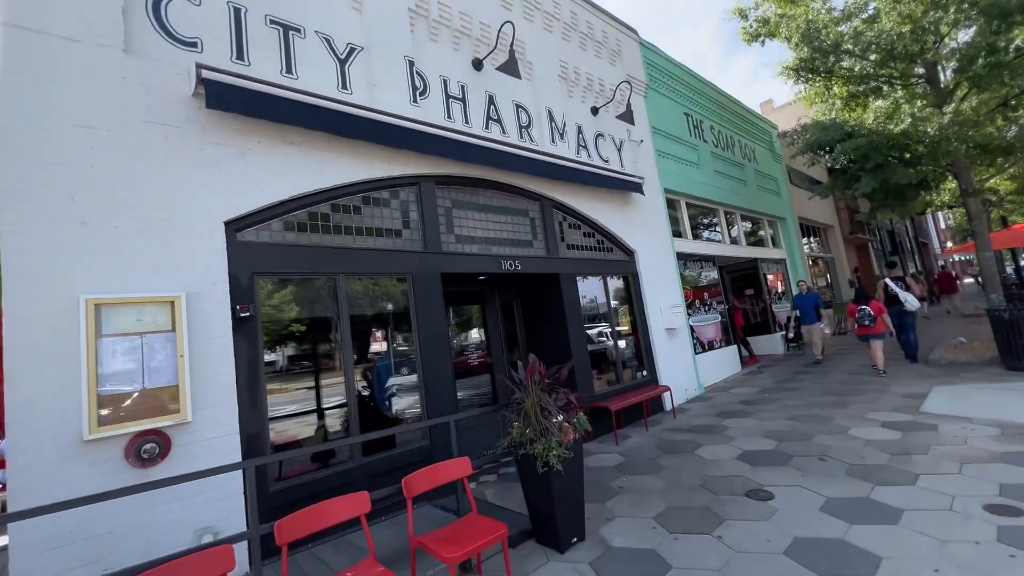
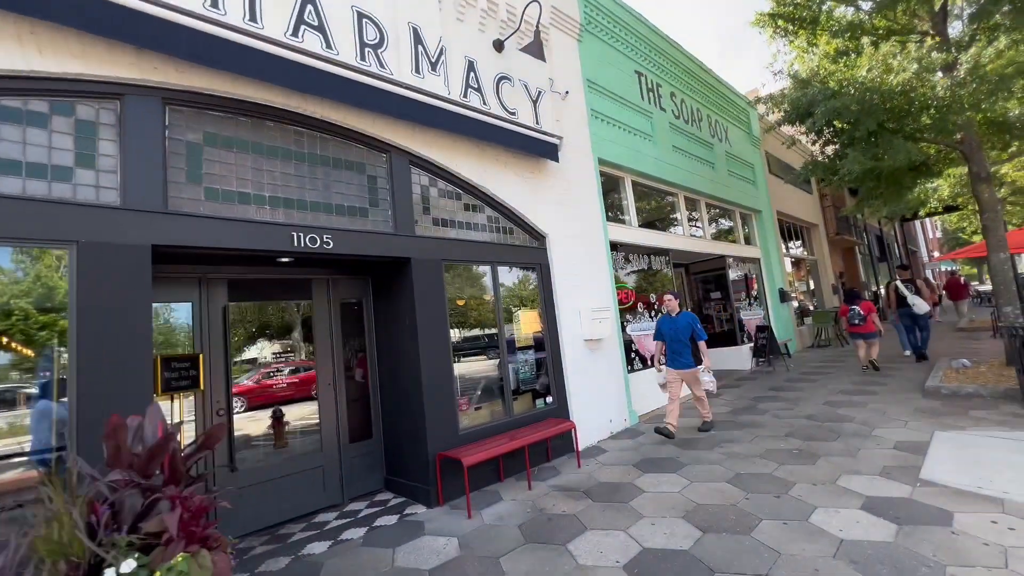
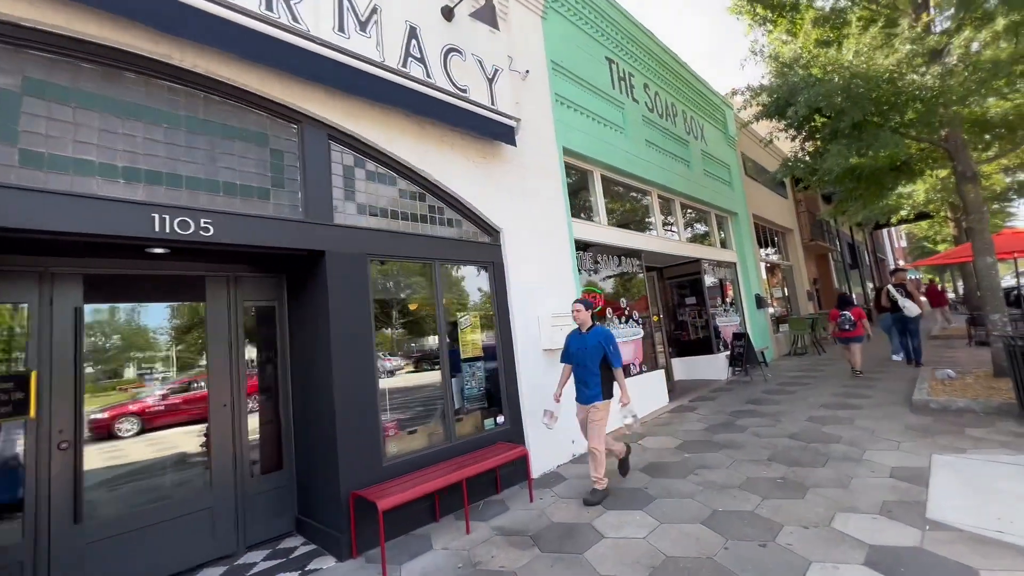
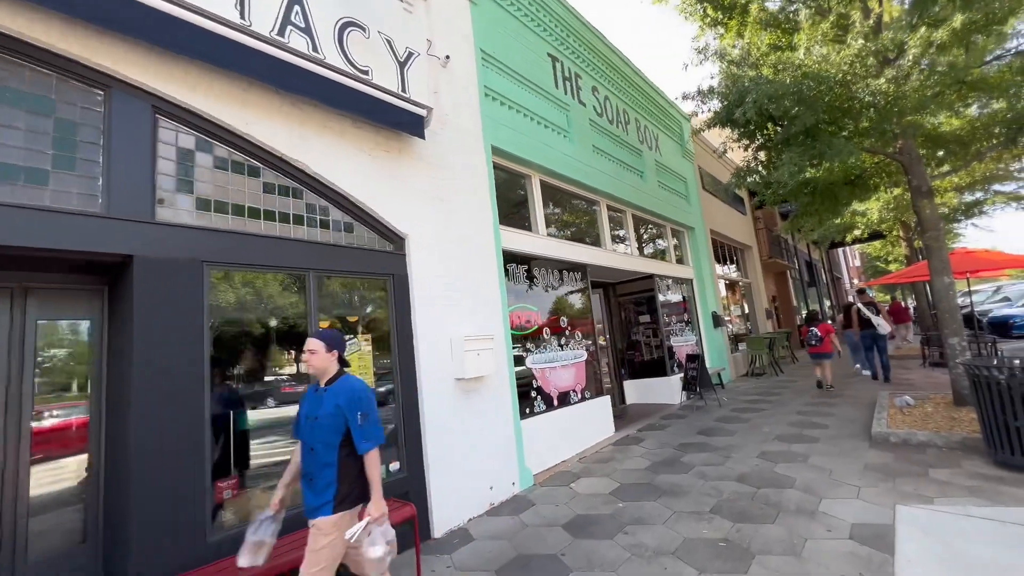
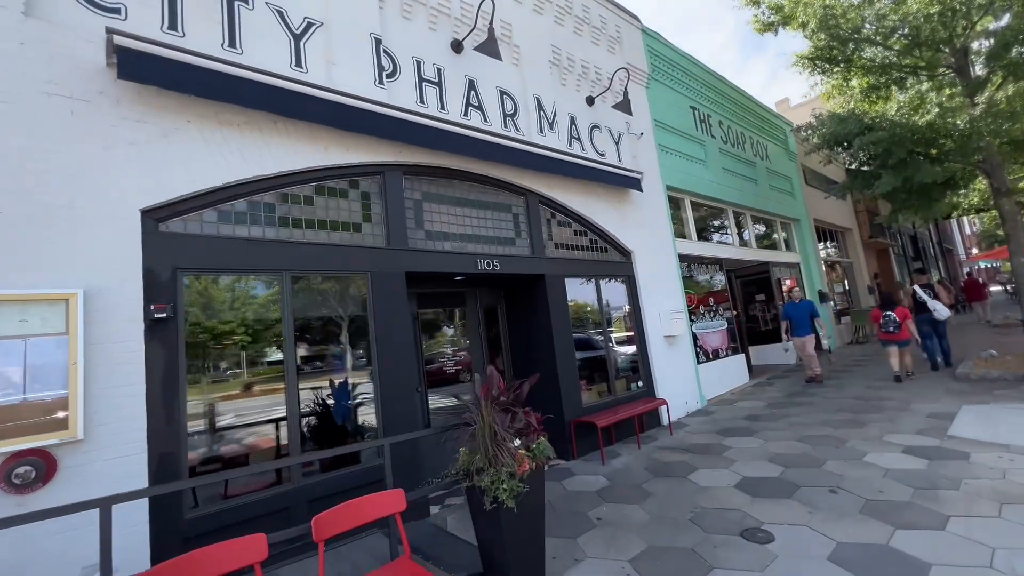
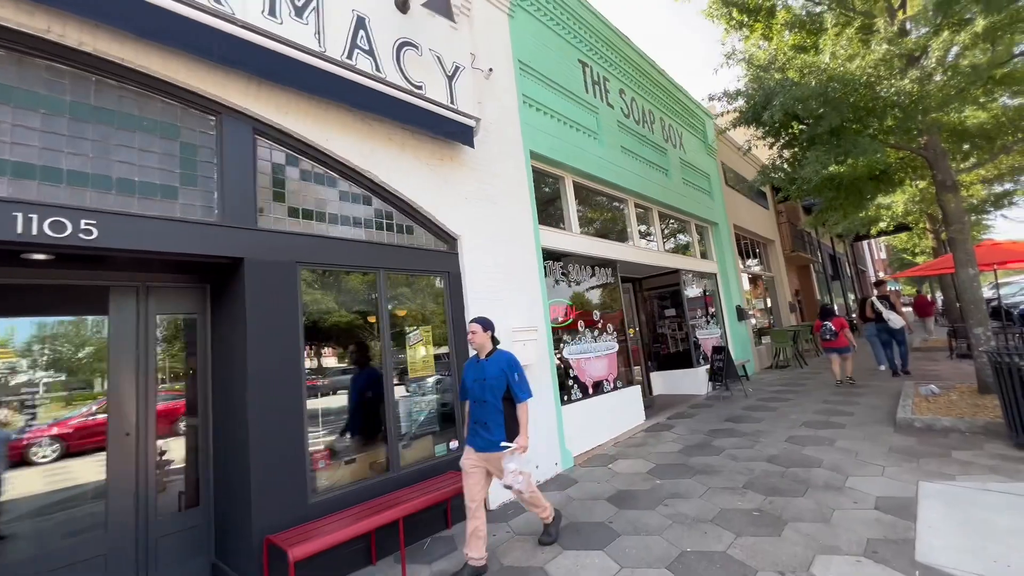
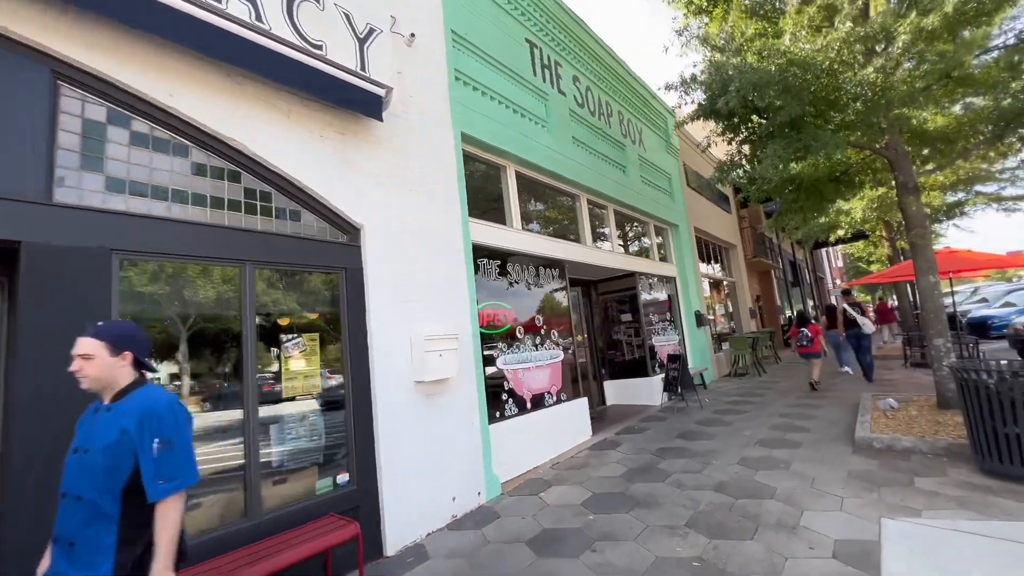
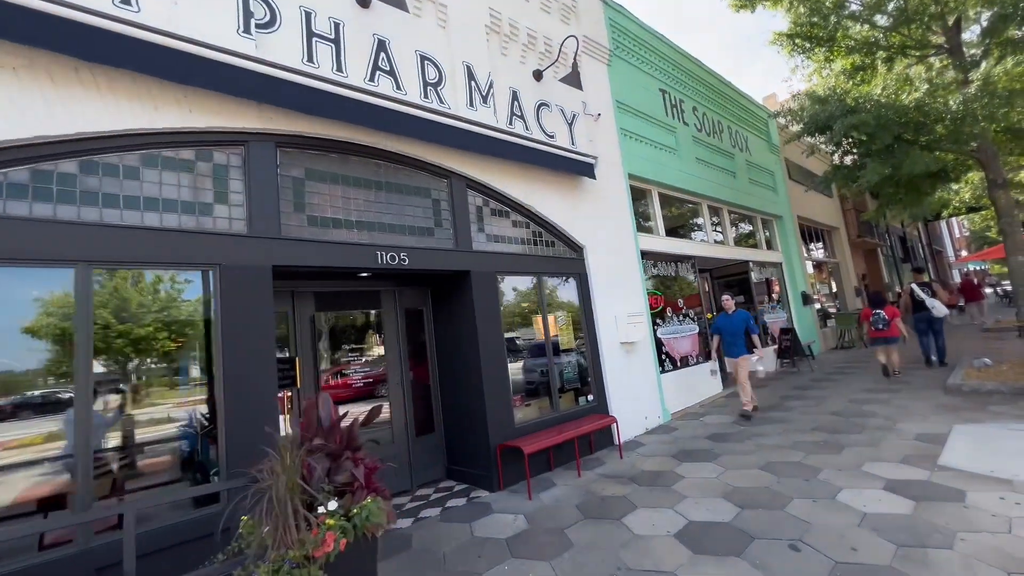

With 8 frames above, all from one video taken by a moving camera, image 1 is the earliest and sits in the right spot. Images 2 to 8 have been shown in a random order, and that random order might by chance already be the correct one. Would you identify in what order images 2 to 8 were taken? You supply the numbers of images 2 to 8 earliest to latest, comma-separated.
5, 8, 2, 3, 6, 4, 7
